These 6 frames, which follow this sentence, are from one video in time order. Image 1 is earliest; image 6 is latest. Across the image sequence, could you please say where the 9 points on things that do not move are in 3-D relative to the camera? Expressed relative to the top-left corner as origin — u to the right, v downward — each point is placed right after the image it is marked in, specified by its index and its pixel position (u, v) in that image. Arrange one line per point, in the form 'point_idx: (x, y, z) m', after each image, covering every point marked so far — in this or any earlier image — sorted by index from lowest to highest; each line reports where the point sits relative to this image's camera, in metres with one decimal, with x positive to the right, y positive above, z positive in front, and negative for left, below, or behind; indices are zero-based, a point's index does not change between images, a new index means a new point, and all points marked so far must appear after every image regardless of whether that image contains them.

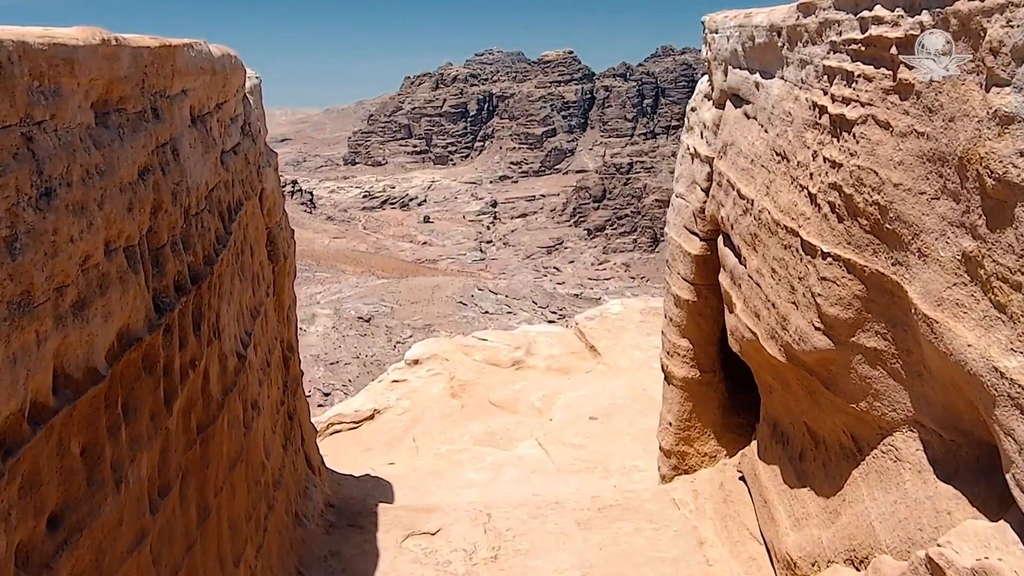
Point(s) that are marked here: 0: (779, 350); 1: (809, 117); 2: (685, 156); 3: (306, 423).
0: (+1.2, -0.3, +3.9) m
1: (+1.2, +0.7, +3.6) m
2: (+1.1, +0.9, +5.6) m
3: (-1.4, -0.9, +6.1) m
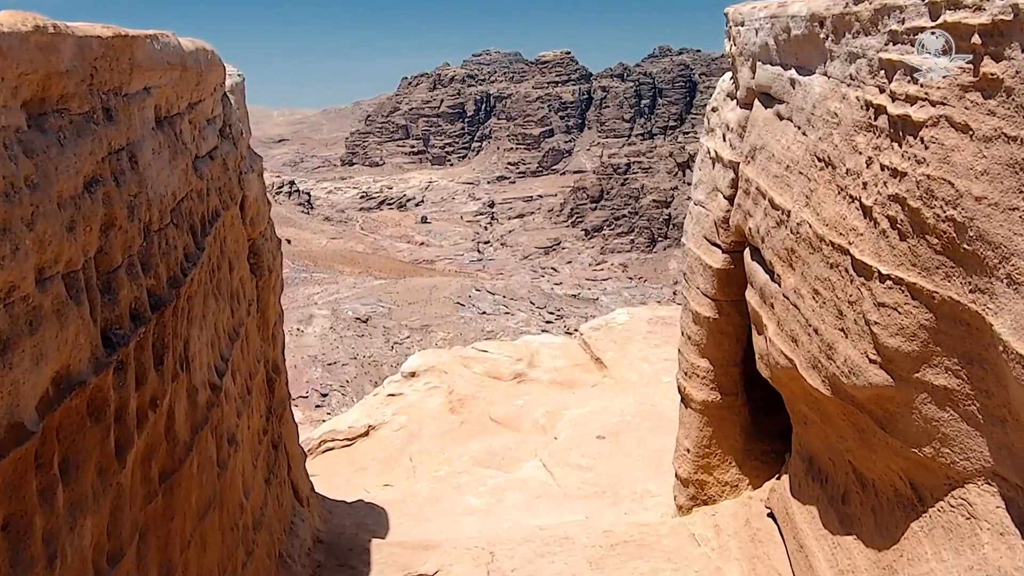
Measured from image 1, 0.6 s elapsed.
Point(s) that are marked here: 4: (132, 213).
0: (+1.2, -0.4, +3.5) m
1: (+1.3, +0.6, +3.2) m
2: (+1.2, +0.8, +5.2) m
3: (-1.4, -1.0, +5.6) m
4: (-1.3, +0.3, +2.9) m
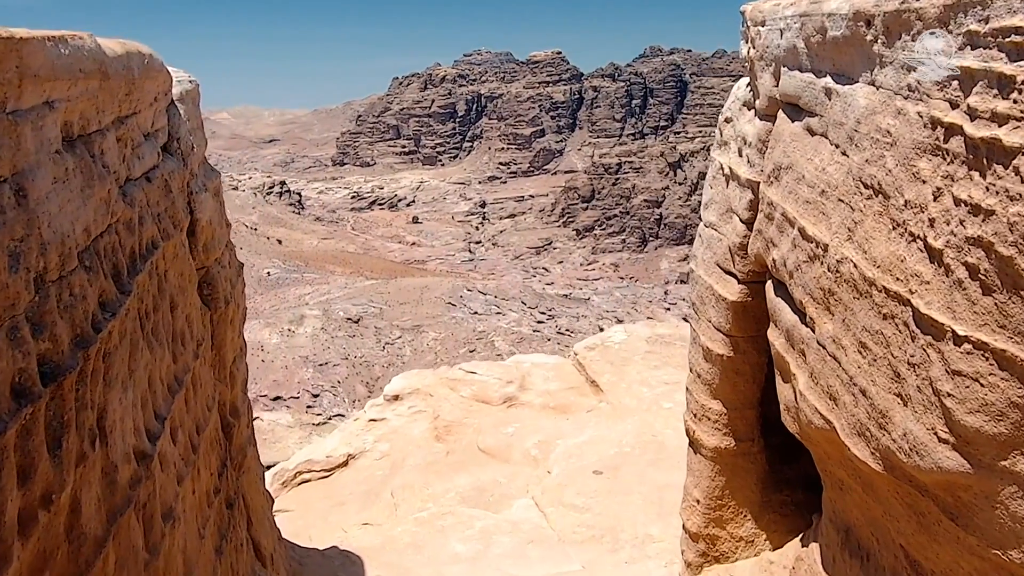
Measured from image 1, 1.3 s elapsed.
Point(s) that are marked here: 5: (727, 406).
0: (+1.2, -0.5, +2.9) m
1: (+1.2, +0.4, +2.6) m
2: (+1.1, +0.6, +4.6) m
3: (-1.5, -1.2, +5.0) m
4: (-1.3, +0.1, +2.3) m
5: (+1.1, -0.6, +4.6) m
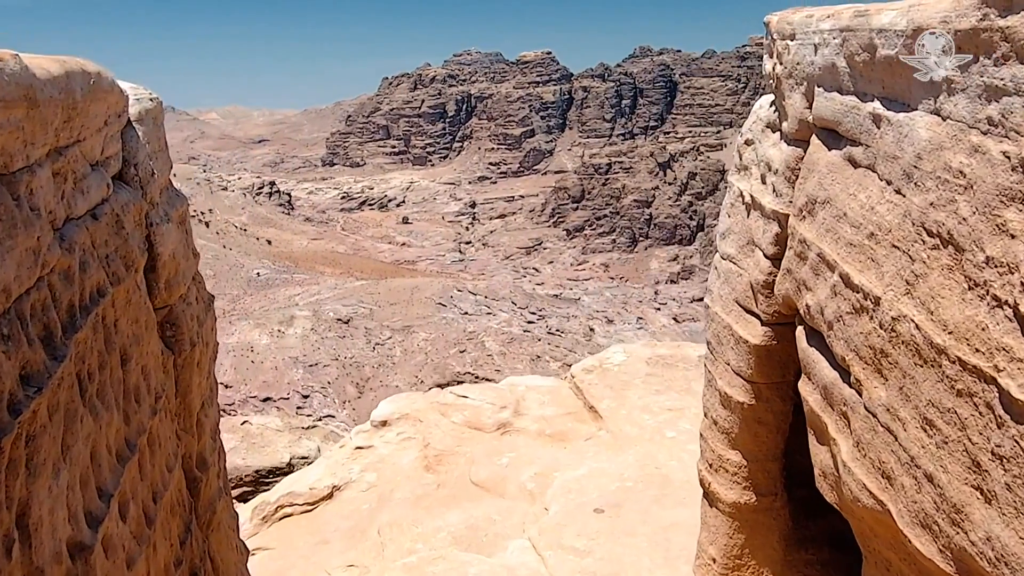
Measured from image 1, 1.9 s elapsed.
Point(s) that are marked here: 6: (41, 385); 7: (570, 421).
0: (+1.2, -0.7, +2.4) m
1: (+1.2, +0.3, +2.1) m
2: (+1.1, +0.4, +4.2) m
3: (-1.5, -1.4, +4.5) m
4: (-1.3, -0.1, +1.8) m
5: (+1.1, -0.8, +4.2) m
6: (-1.3, -0.3, +2.5) m
7: (+0.5, -1.2, +8.1) m
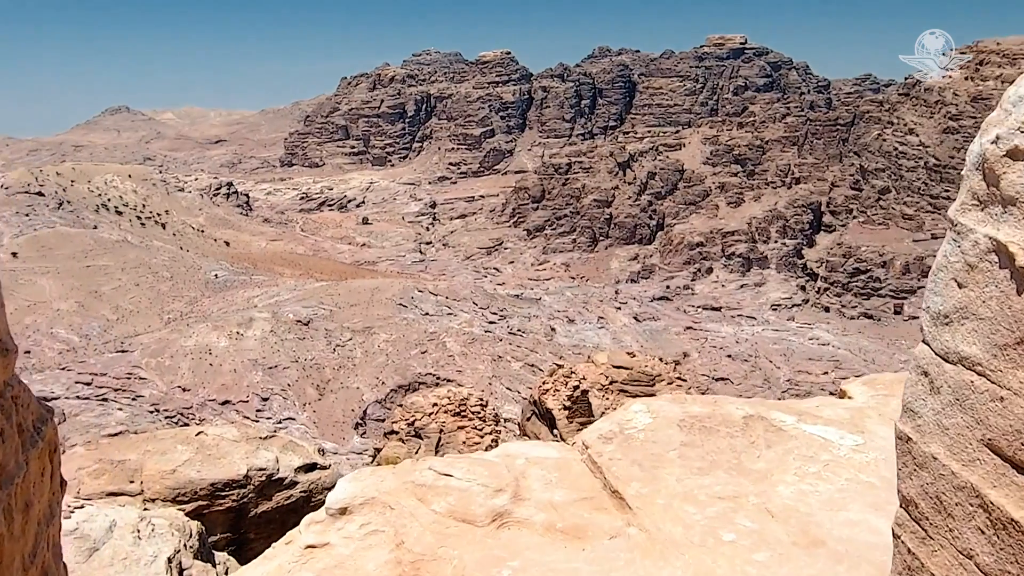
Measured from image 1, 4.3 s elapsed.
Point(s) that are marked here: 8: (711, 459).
0: (+1.4, -1.1, +0.6) m
1: (+1.5, -0.1, +0.3) m
2: (+1.2, +0.1, +2.3) m
3: (-1.3, -1.8, +2.6) m
4: (-1.0, -0.5, -0.1) m
5: (+1.3, -1.2, +2.3) m
6: (-1.1, -0.6, +0.5) m
7: (+0.5, -1.6, +6.2) m
8: (+1.5, -1.3, +6.4) m
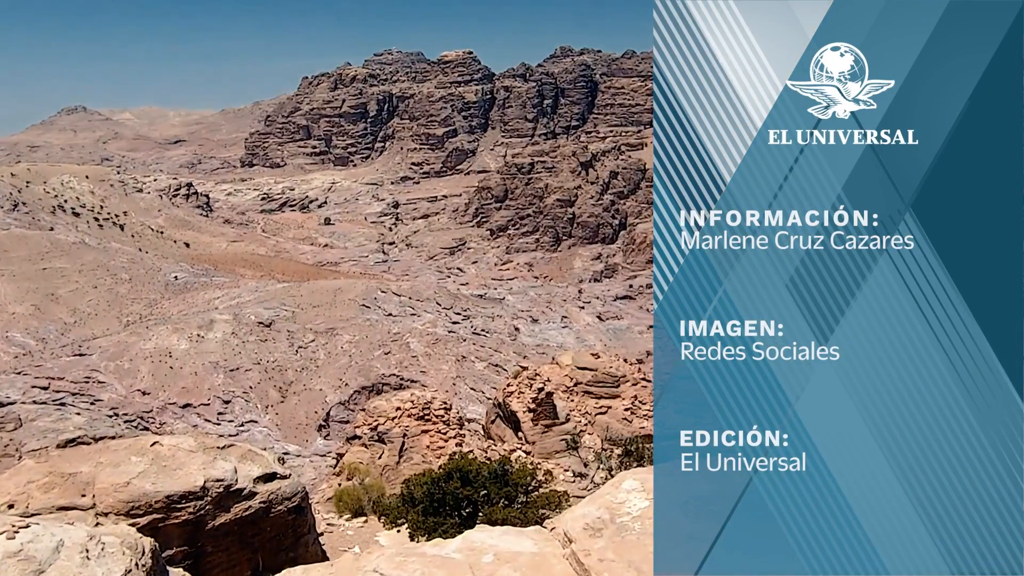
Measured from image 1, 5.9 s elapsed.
0: (+1.5, -1.5, +0.1) m
1: (+1.5, -0.5, -0.2) m
2: (+1.2, -0.4, +1.8) m
3: (-1.4, -2.2, +1.9) m
4: (-1.0, -0.9, -0.8) m
5: (+1.2, -1.6, +1.8) m
6: (-1.1, -1.1, -0.1) m
7: (+0.3, -2.0, +5.7) m
8: (+1.2, -1.7, +5.9) m
